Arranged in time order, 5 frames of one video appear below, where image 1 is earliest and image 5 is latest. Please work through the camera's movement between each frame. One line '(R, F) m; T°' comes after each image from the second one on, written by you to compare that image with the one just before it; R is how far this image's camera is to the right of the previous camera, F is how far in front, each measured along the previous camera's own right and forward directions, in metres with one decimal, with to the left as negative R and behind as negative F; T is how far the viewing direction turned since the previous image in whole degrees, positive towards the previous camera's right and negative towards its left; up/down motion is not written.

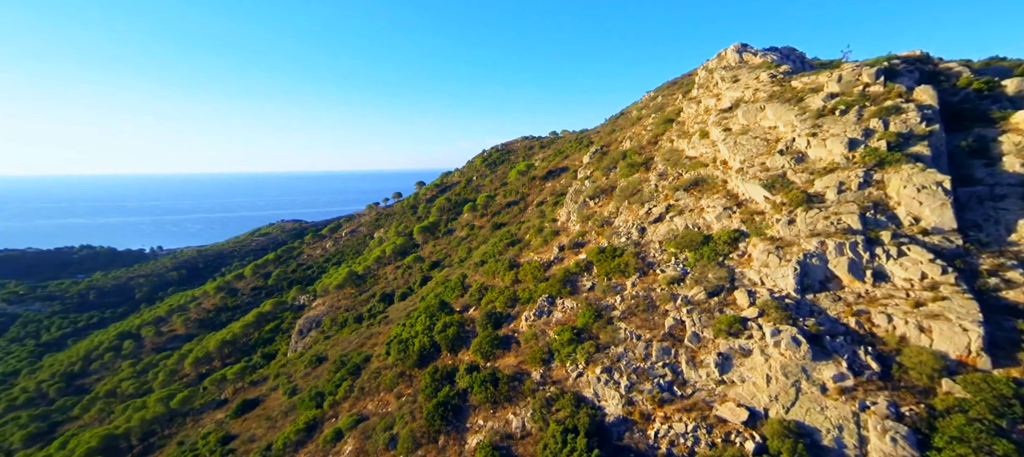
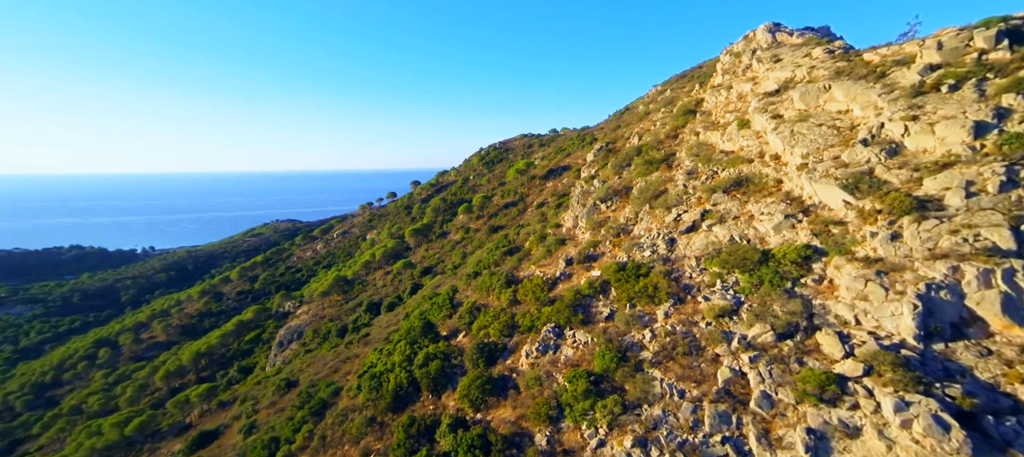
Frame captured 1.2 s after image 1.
(0.0, +5.4) m; 0°
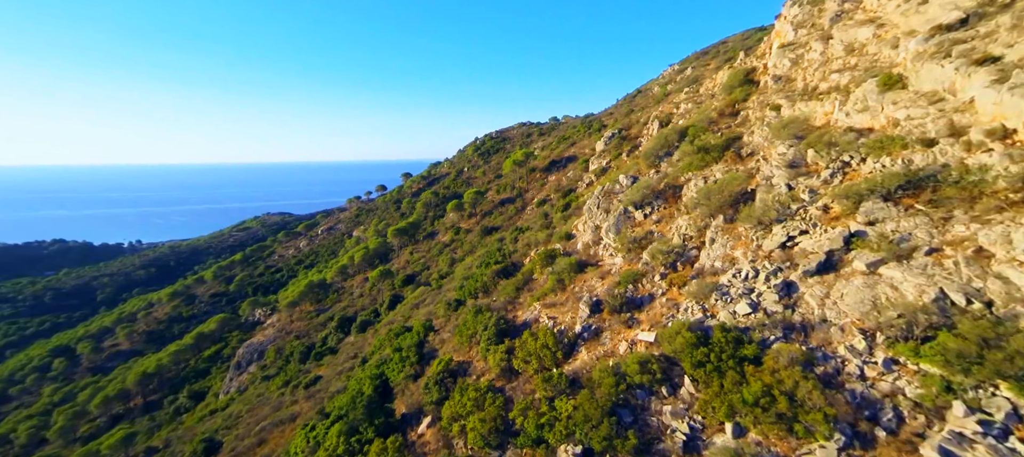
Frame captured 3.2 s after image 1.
(+0.2, +9.9) m; 0°
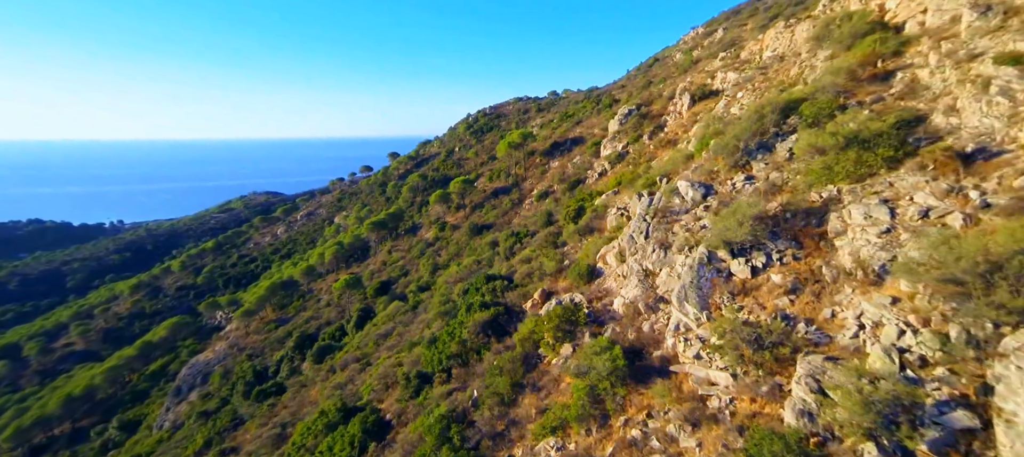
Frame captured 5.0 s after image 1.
(+0.1, +10.4) m; 0°
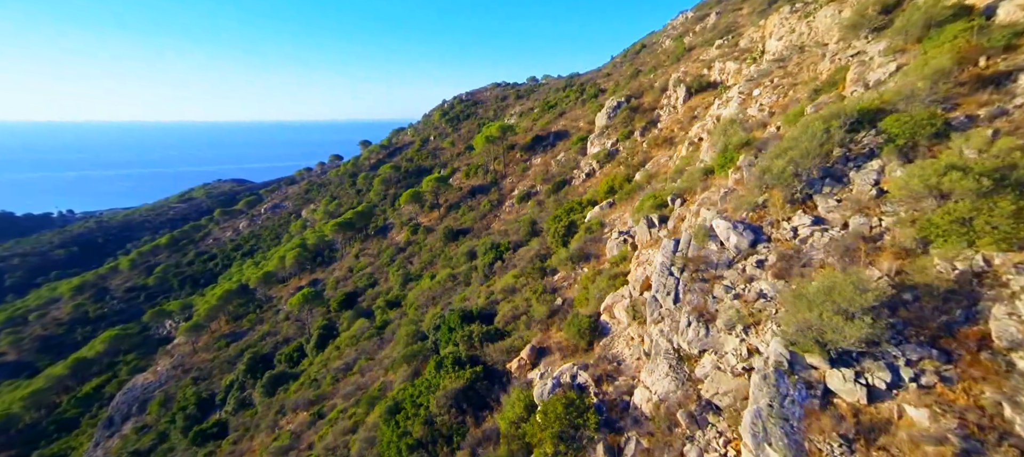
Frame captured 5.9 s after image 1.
(-0.1, +4.5) m; +3°
